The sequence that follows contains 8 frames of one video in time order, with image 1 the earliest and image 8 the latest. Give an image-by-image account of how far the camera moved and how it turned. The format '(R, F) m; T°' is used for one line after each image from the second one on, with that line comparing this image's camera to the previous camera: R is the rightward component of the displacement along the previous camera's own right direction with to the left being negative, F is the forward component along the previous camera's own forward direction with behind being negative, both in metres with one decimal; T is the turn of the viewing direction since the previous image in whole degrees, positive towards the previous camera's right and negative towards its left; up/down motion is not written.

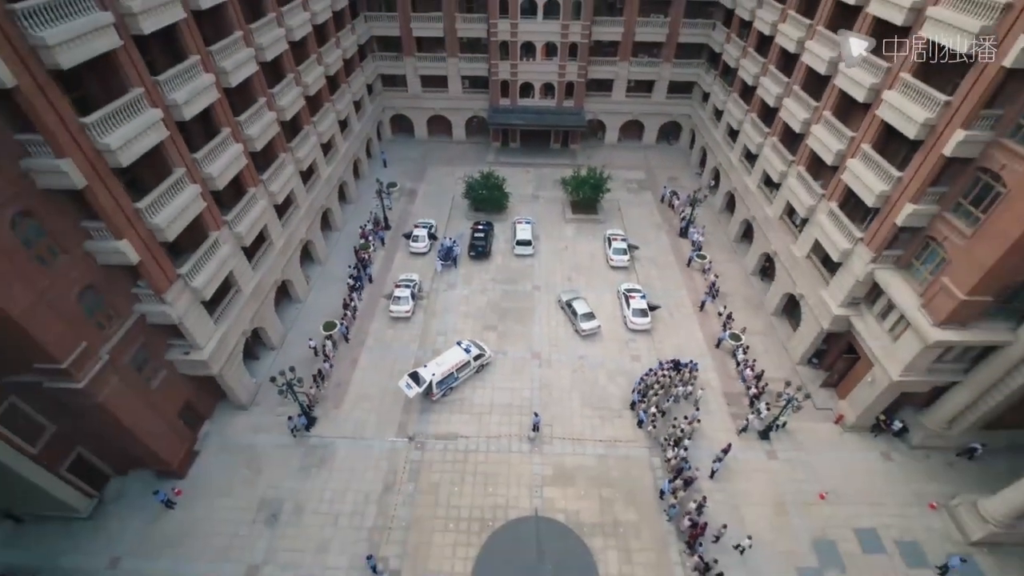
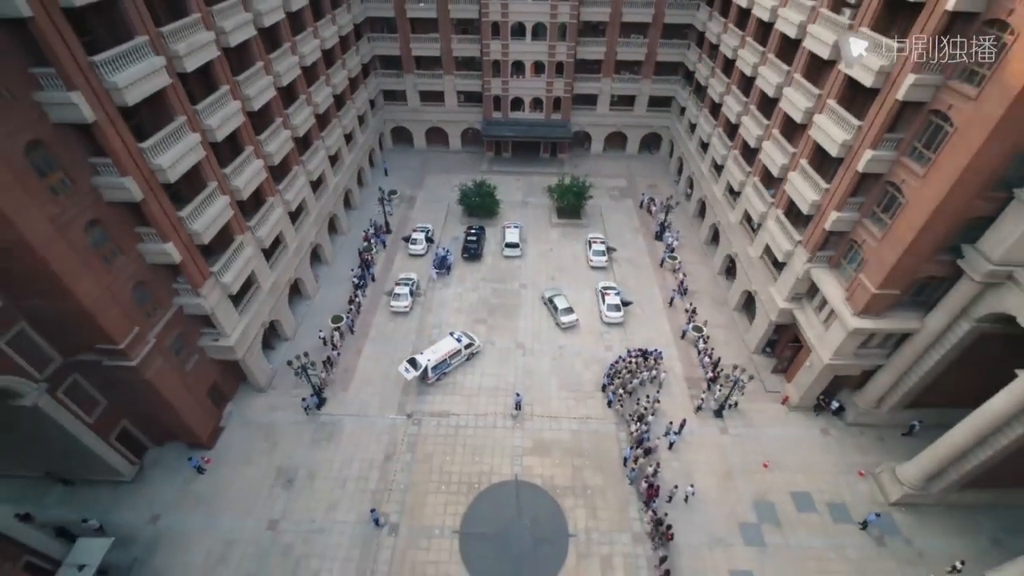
(+0.9, -3.5) m; 0°
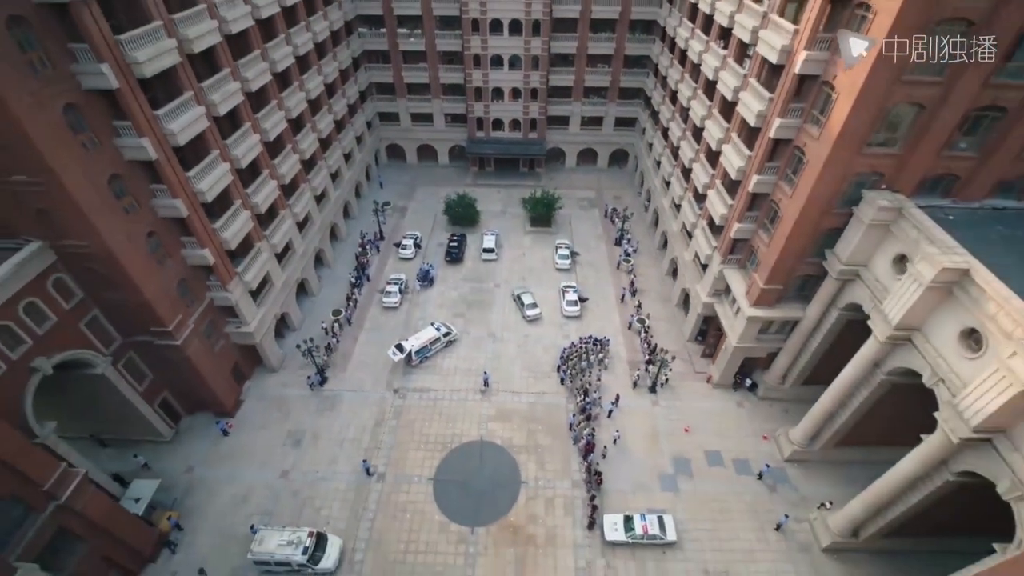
(+2.2, -5.9) m; 0°
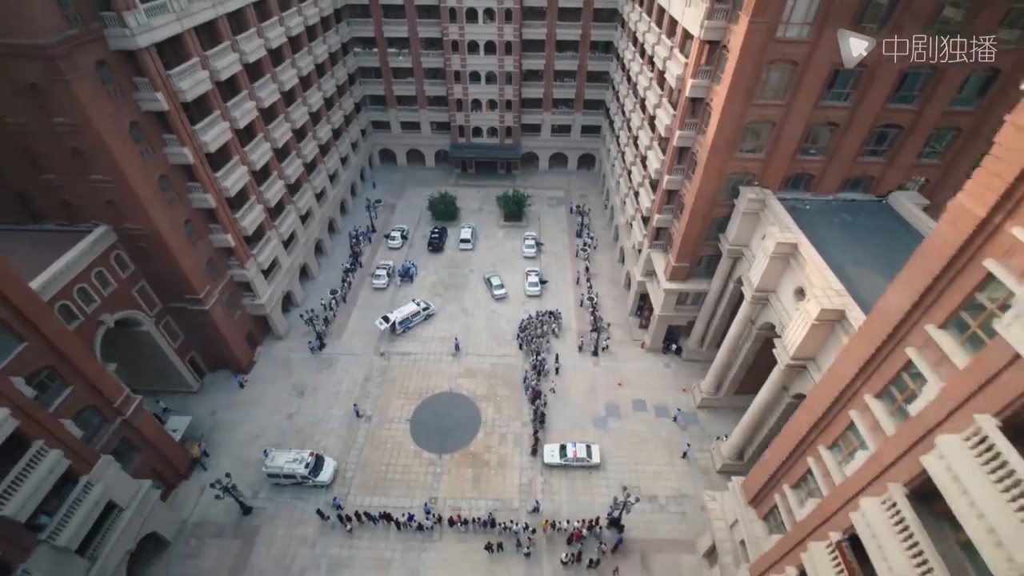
(+2.9, -7.0) m; 0°
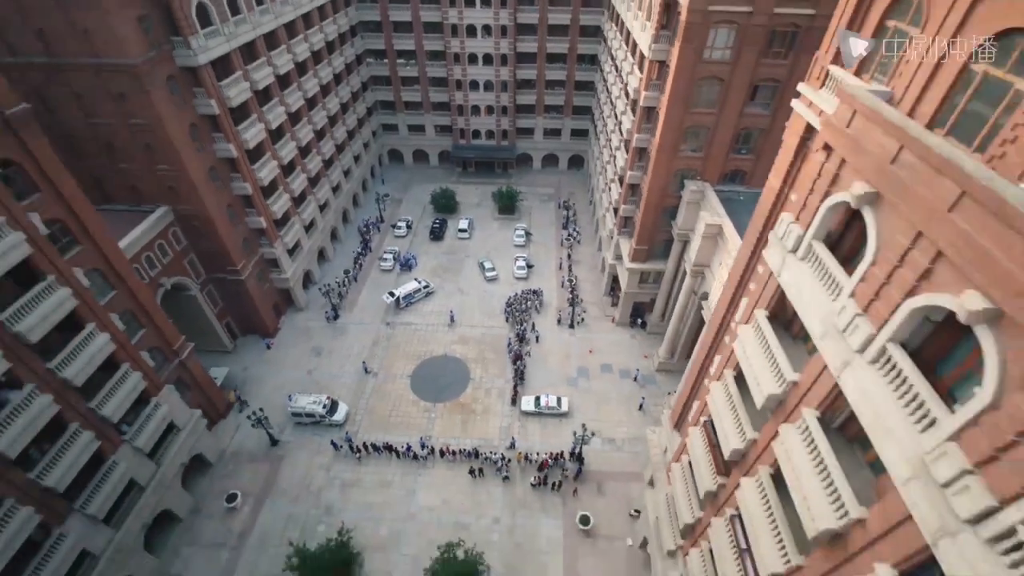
(+1.9, -6.5) m; -1°
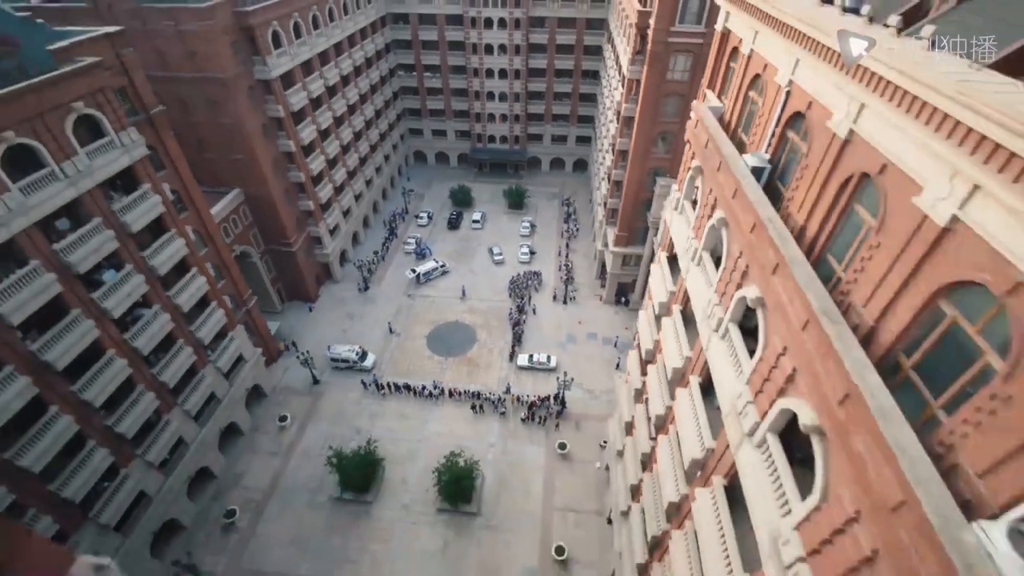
(+1.8, -8.3) m; -2°
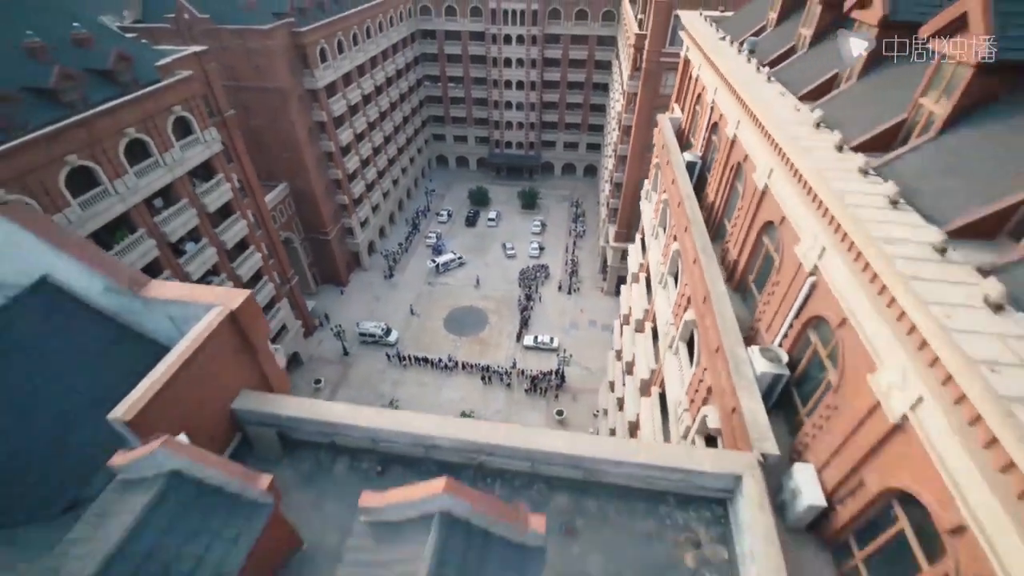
(+1.0, -6.0) m; -2°
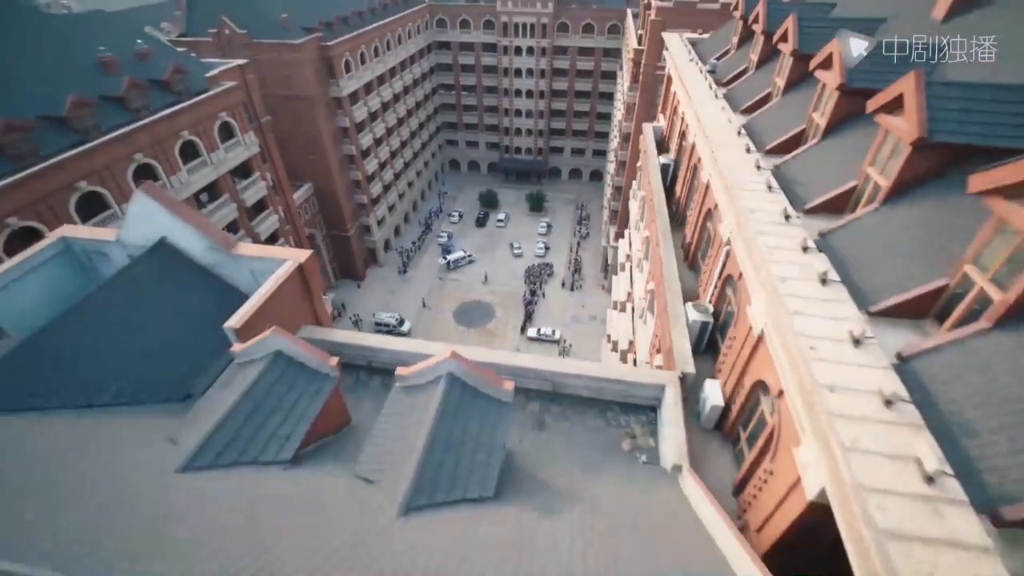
(+0.6, -4.0) m; -1°
